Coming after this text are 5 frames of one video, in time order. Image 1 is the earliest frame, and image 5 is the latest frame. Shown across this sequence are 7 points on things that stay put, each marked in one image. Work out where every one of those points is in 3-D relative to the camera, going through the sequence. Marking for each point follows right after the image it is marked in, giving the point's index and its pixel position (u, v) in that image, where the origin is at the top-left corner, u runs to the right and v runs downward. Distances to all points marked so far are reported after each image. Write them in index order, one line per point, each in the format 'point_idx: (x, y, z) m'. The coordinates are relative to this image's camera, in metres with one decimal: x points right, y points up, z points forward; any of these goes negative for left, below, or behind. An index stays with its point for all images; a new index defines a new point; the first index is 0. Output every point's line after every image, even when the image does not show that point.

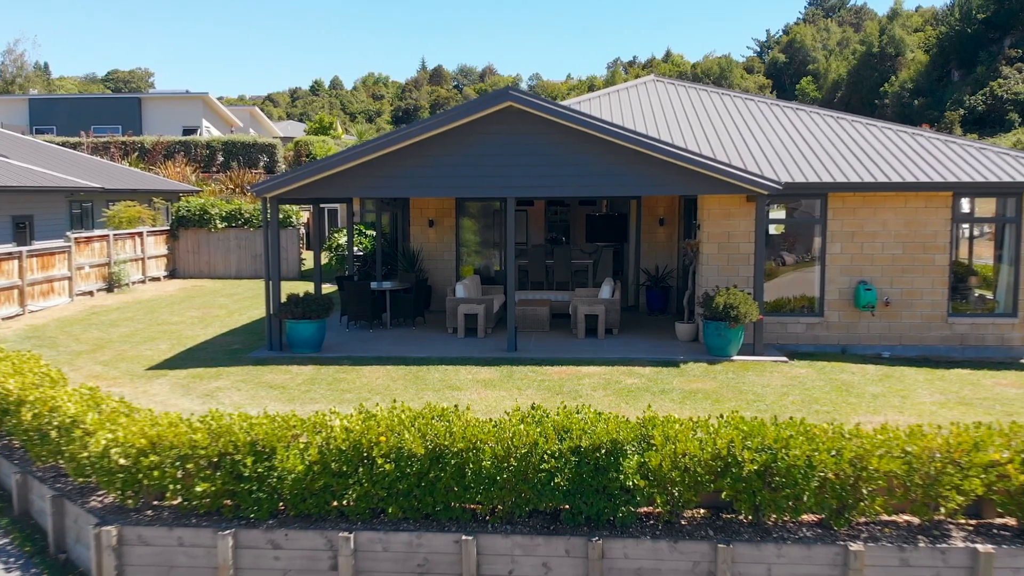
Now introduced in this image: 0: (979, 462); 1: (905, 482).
0: (+3.1, -1.1, +3.6) m
1: (+2.6, -1.3, +3.6) m
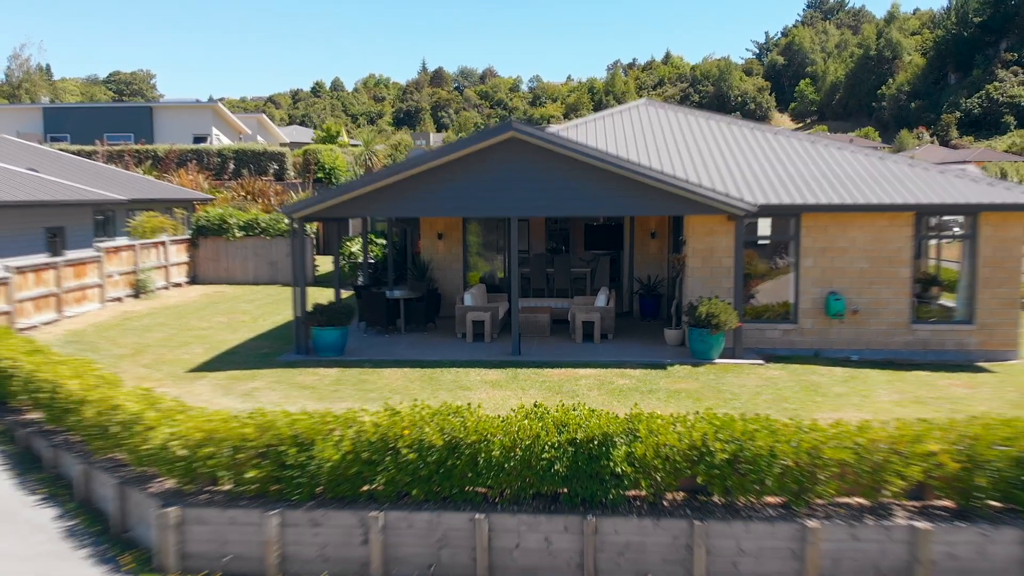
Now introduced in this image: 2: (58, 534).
0: (+3.1, -1.3, +4.2) m
1: (+2.6, -1.4, +4.1) m
2: (-3.9, -2.1, +4.7) m
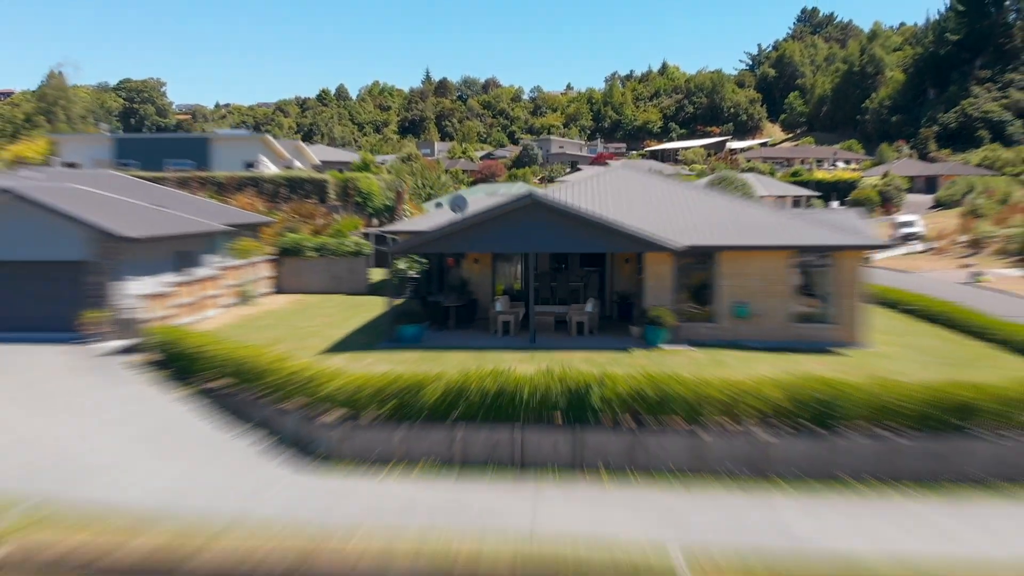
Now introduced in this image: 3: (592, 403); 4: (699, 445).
0: (+3.4, -1.4, +7.4) m
1: (+2.9, -1.6, +7.3) m
2: (-3.6, -2.3, +7.9) m
3: (+1.1, -1.5, +7.3) m
4: (+2.4, -2.1, +7.2) m
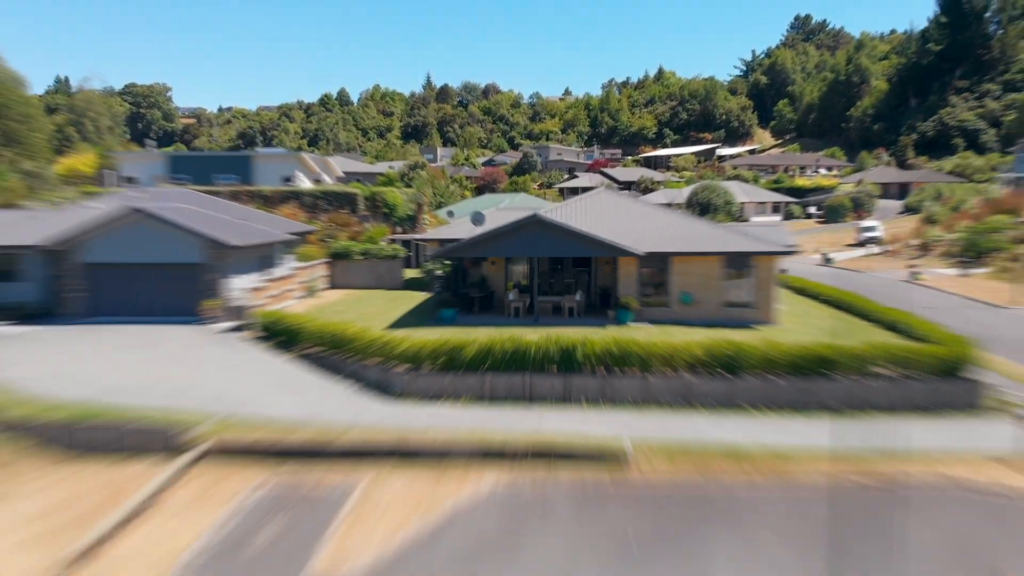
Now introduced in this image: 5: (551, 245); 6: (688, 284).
0: (+3.7, -1.3, +11.0) m
1: (+3.2, -1.4, +10.9) m
2: (-3.3, -2.1, +11.5) m
3: (+1.3, -1.4, +10.9) m
4: (+2.7, -1.9, +10.7) m
5: (+1.1, +1.2, +14.8) m
6: (+4.9, +0.1, +15.0) m
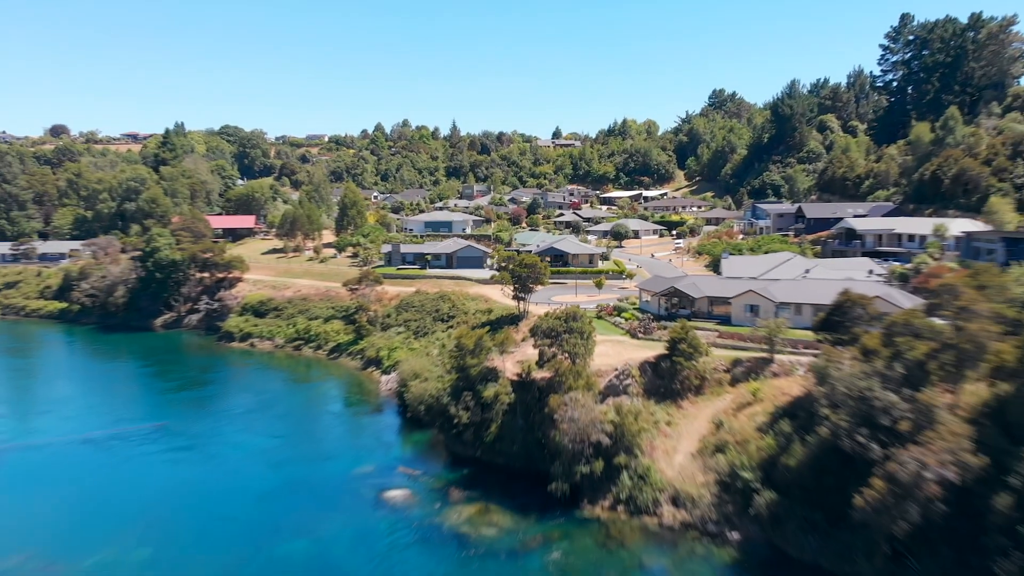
0: (+8.1, +2.1, +65.7) m
1: (+7.6, +2.0, +65.6) m
2: (+1.1, +1.2, +66.0) m
3: (+5.7, +2.0, +65.6) m
4: (+7.1, +1.5, +65.4) m
5: (+5.5, +4.6, +69.4) m
6: (+9.3, +3.5, +69.7) m
